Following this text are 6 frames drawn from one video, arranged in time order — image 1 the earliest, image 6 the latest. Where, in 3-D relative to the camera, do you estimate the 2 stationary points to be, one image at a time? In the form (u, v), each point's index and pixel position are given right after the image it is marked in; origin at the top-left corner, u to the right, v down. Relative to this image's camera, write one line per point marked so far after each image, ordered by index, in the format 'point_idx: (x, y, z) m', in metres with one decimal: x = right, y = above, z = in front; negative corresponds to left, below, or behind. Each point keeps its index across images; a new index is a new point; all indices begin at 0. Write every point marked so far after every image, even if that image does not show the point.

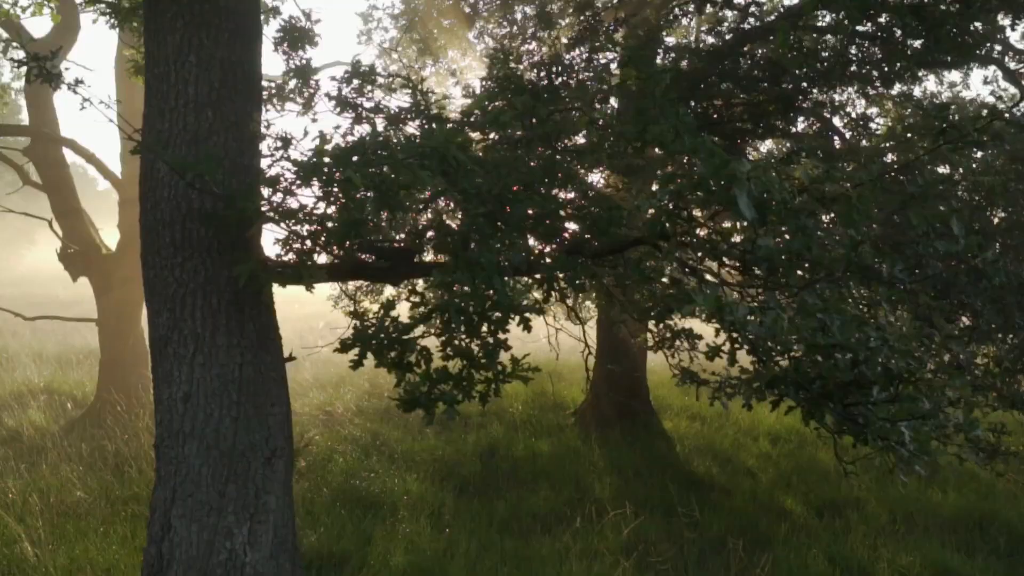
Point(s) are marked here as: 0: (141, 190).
0: (-1.8, +0.5, +3.8) m
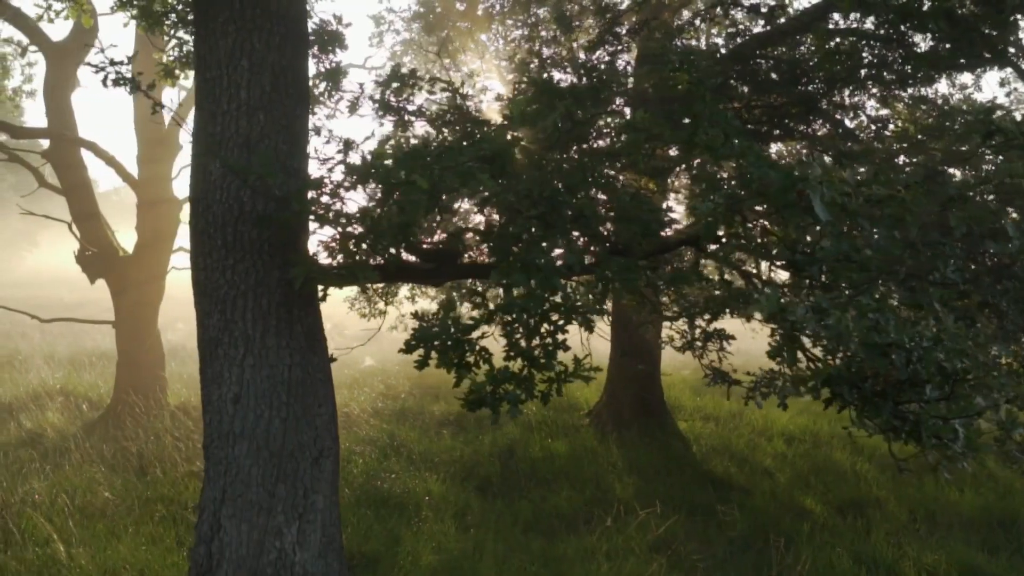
0: (-1.6, +0.5, +3.9) m
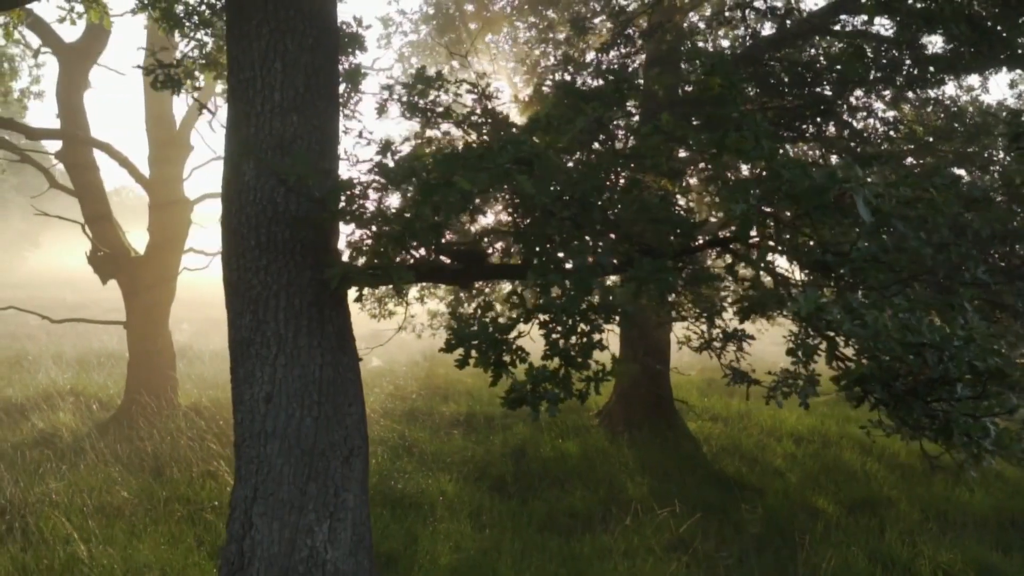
0: (-1.4, +0.5, +3.9) m
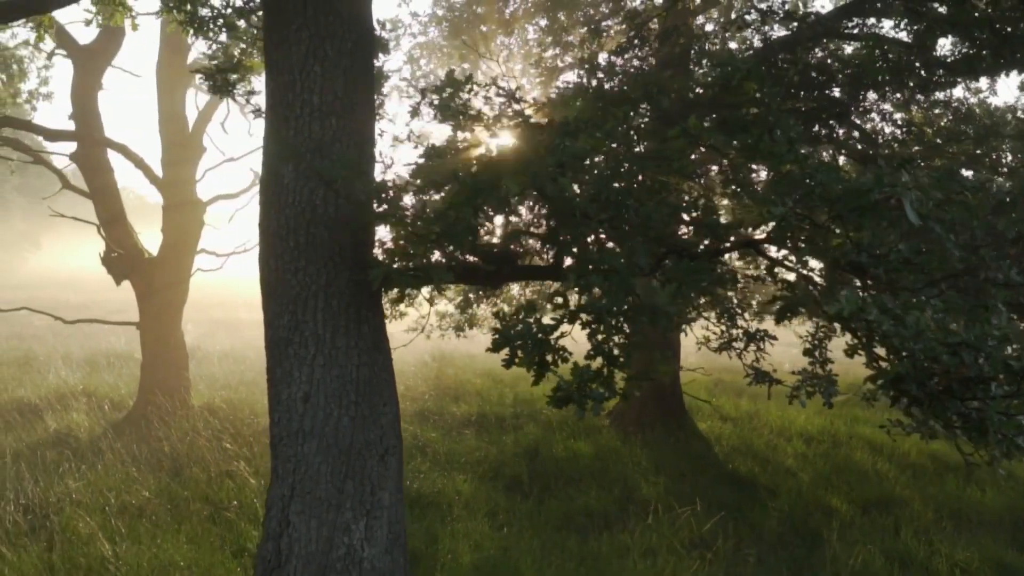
0: (-1.3, +0.5, +4.0) m
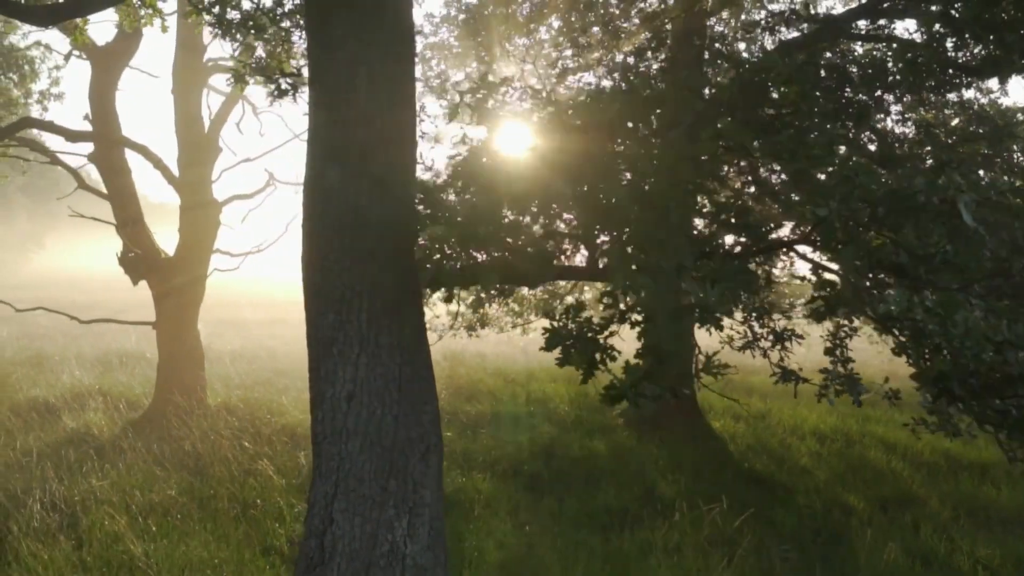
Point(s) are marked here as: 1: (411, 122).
0: (-1.1, +0.5, +4.0) m
1: (-0.5, +0.9, +4.0) m
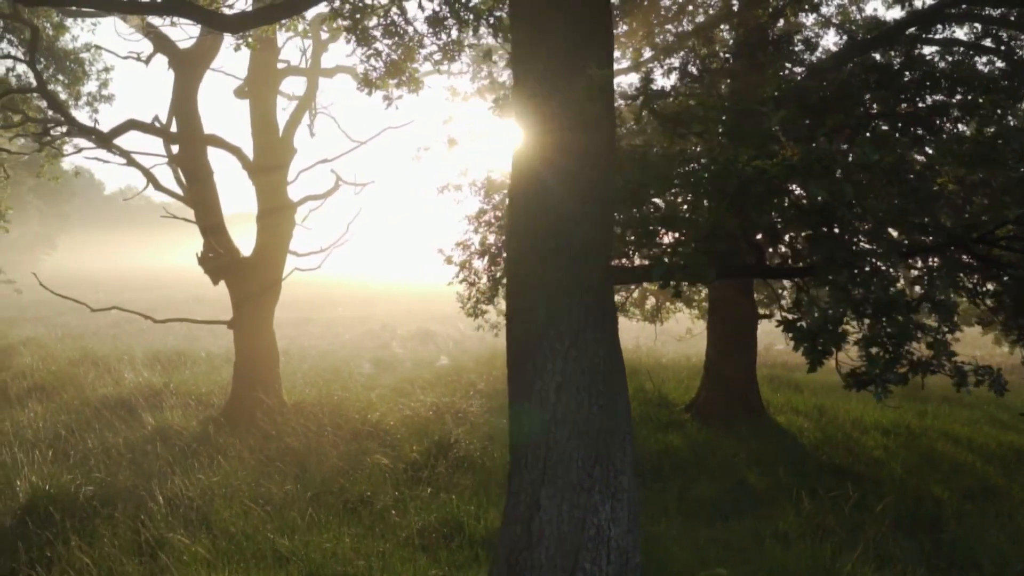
0: (0.0, +0.5, +4.2) m
1: (+0.6, +0.9, +4.2) m
